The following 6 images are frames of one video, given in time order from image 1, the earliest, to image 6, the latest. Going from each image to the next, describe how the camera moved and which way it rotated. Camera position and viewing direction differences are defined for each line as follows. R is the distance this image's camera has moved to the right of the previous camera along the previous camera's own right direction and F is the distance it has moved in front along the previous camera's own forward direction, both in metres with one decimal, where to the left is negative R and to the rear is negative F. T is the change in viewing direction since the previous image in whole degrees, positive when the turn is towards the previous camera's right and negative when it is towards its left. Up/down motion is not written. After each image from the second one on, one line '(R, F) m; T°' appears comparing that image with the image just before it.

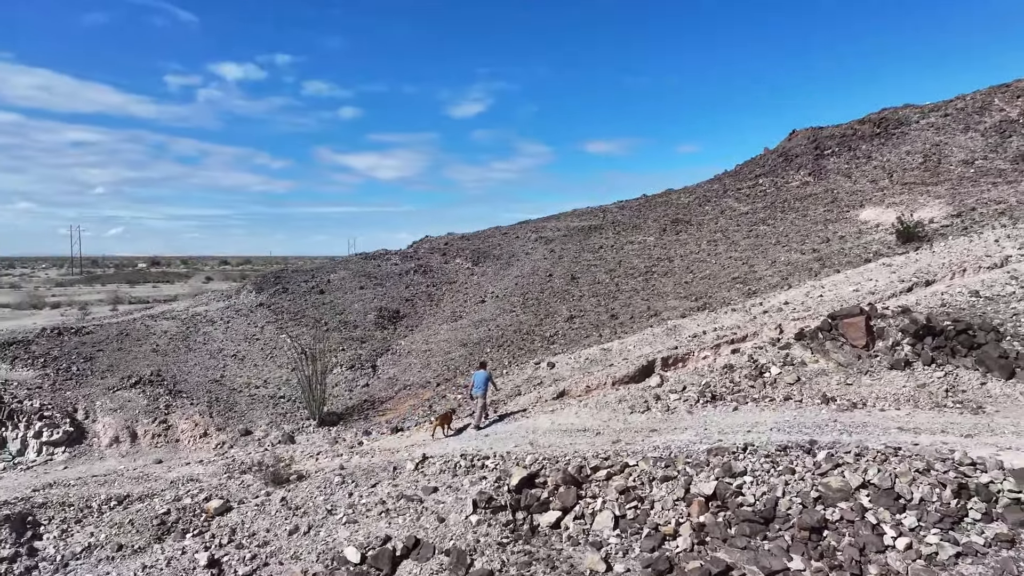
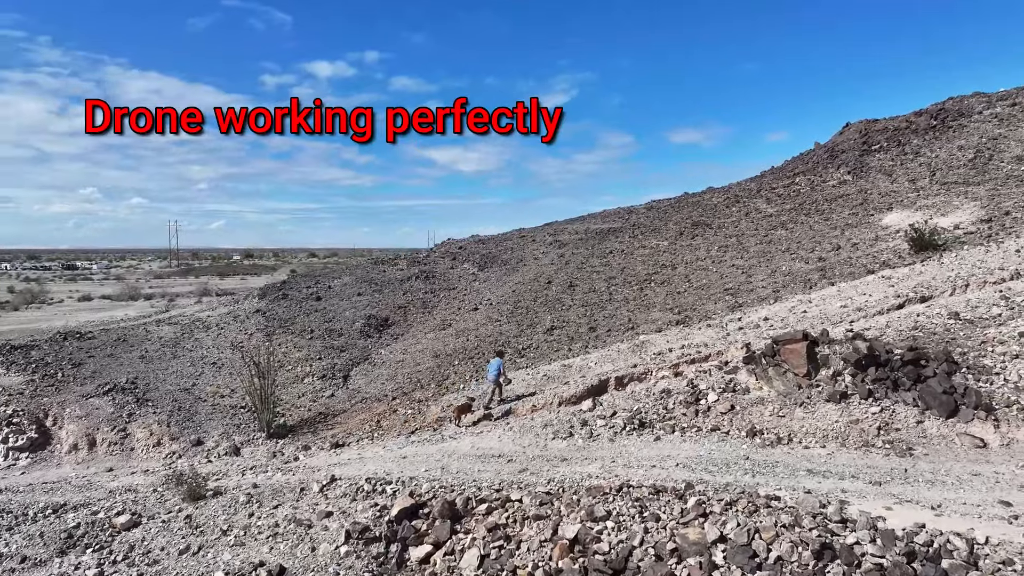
(+1.9, +0.3) m; -7°
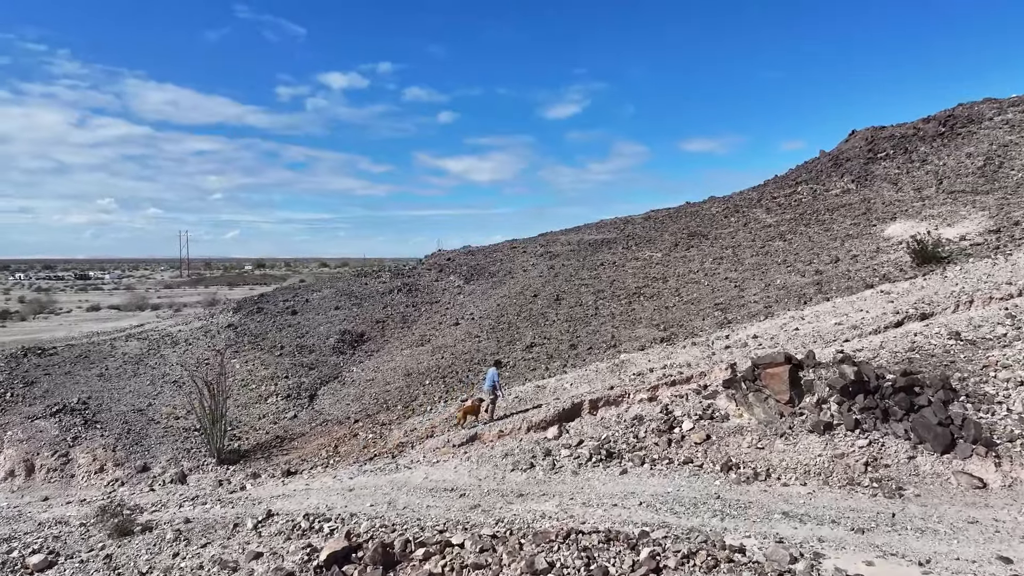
(+0.6, +0.7) m; -1°
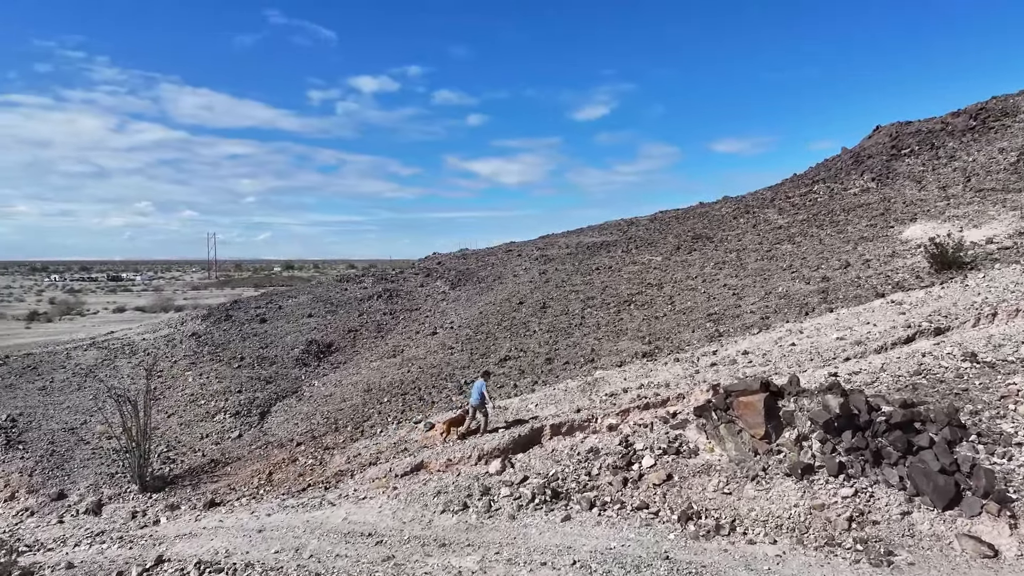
(+0.9, +1.1) m; -2°
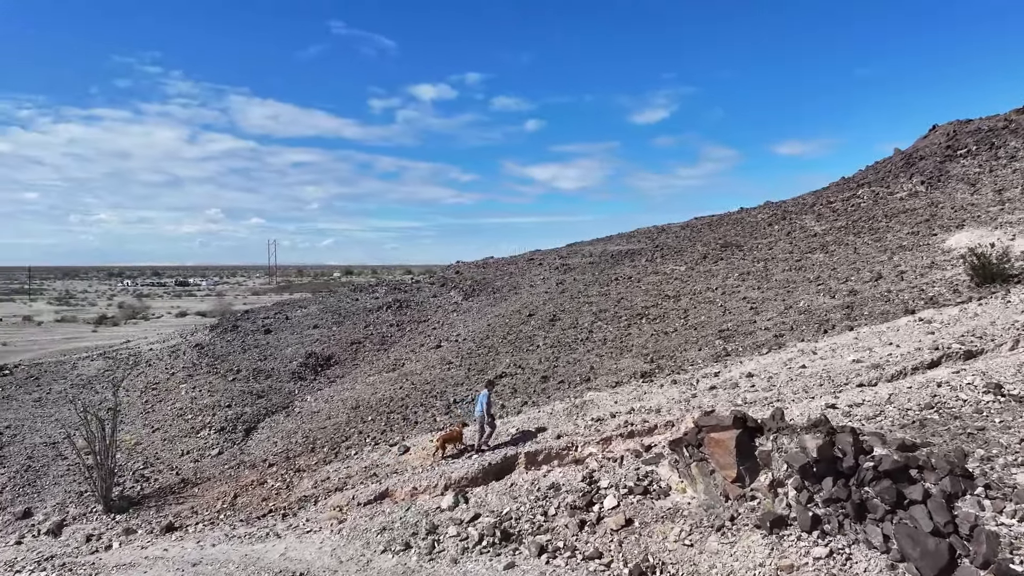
(+0.9, +0.6) m; -5°
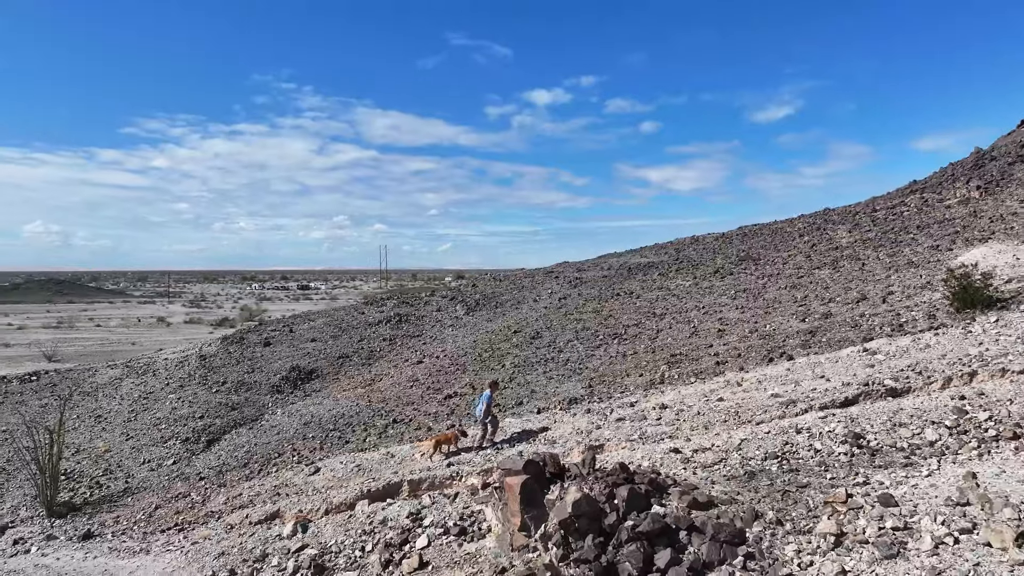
(+2.4, +0.3) m; -9°
